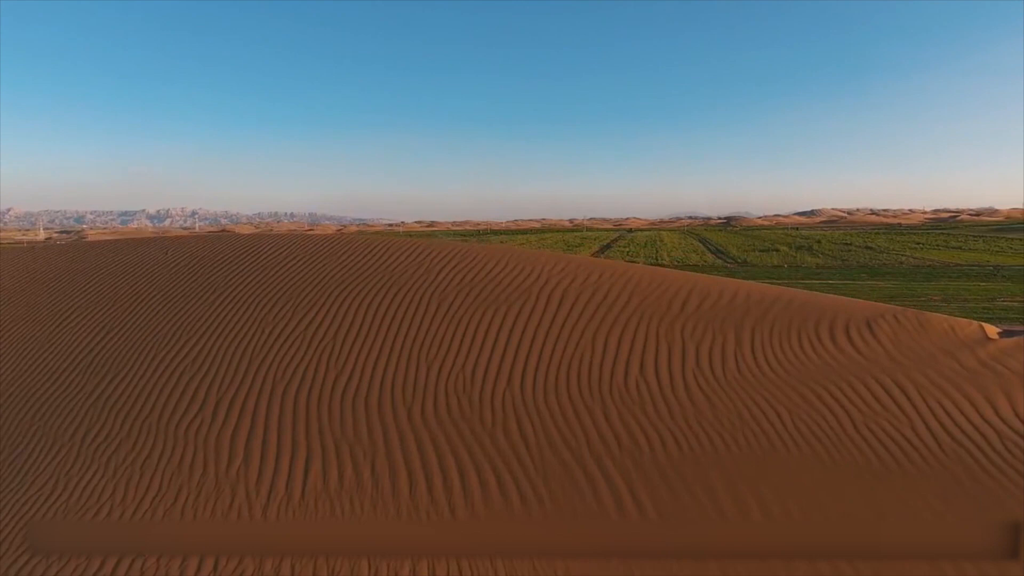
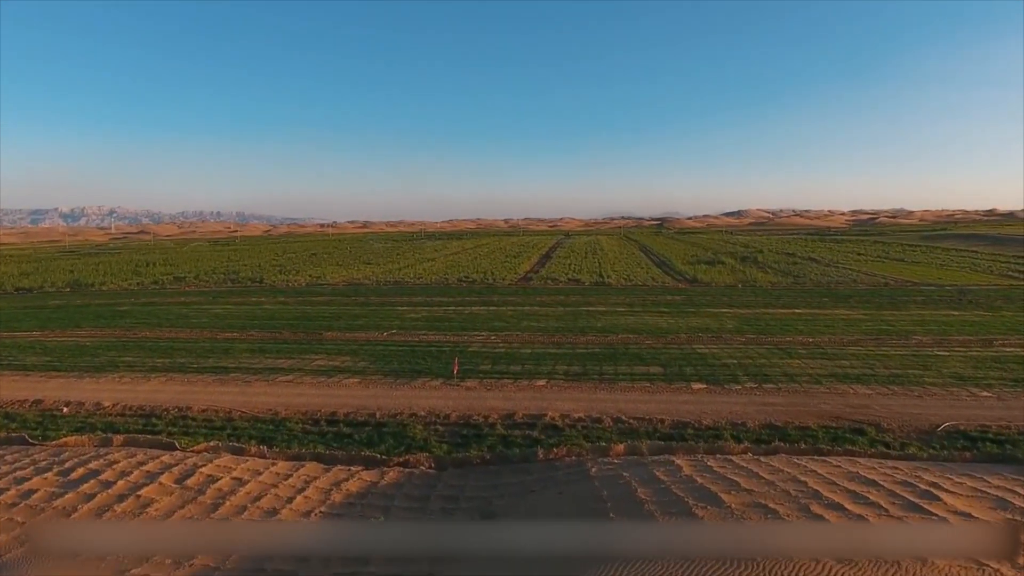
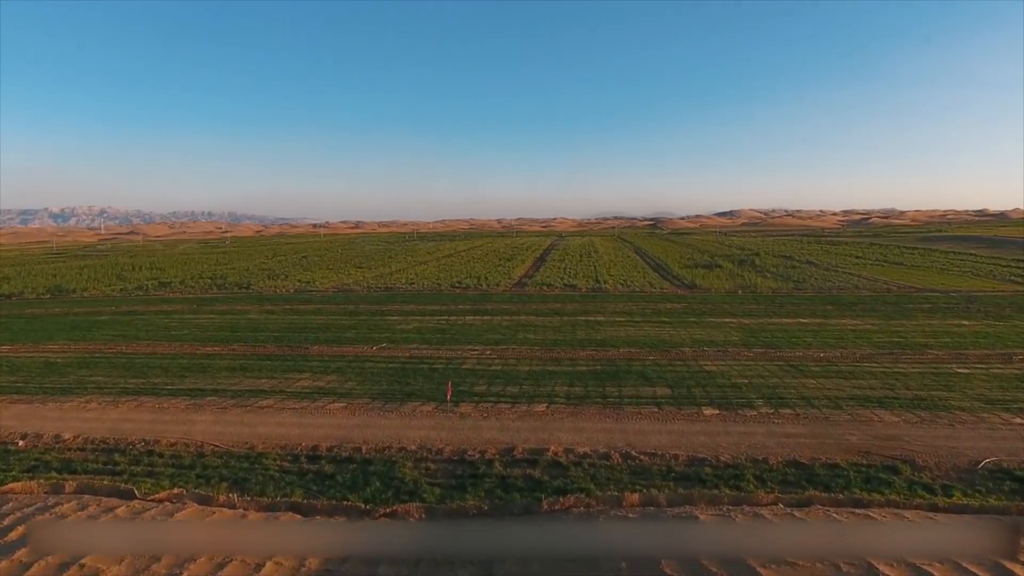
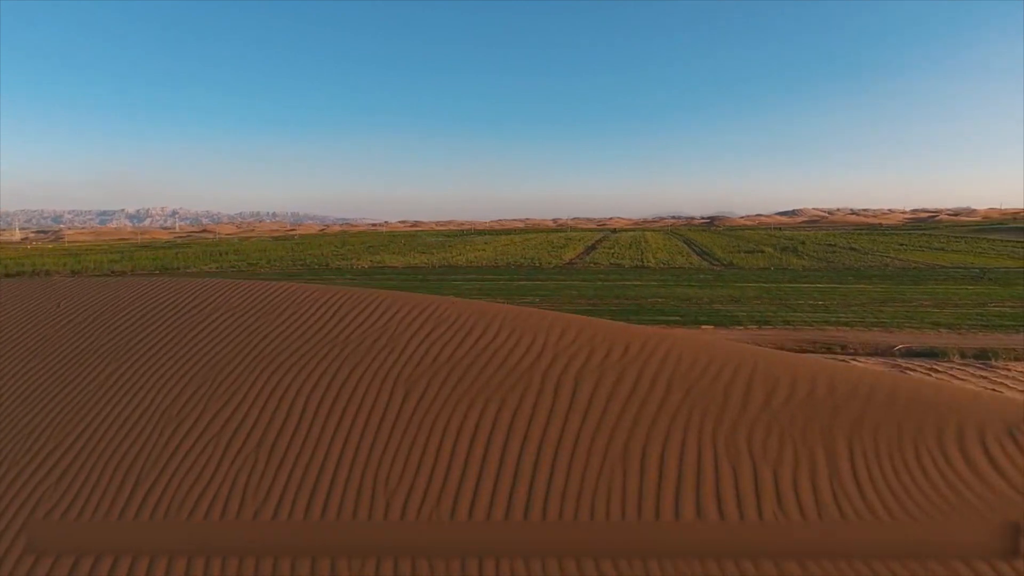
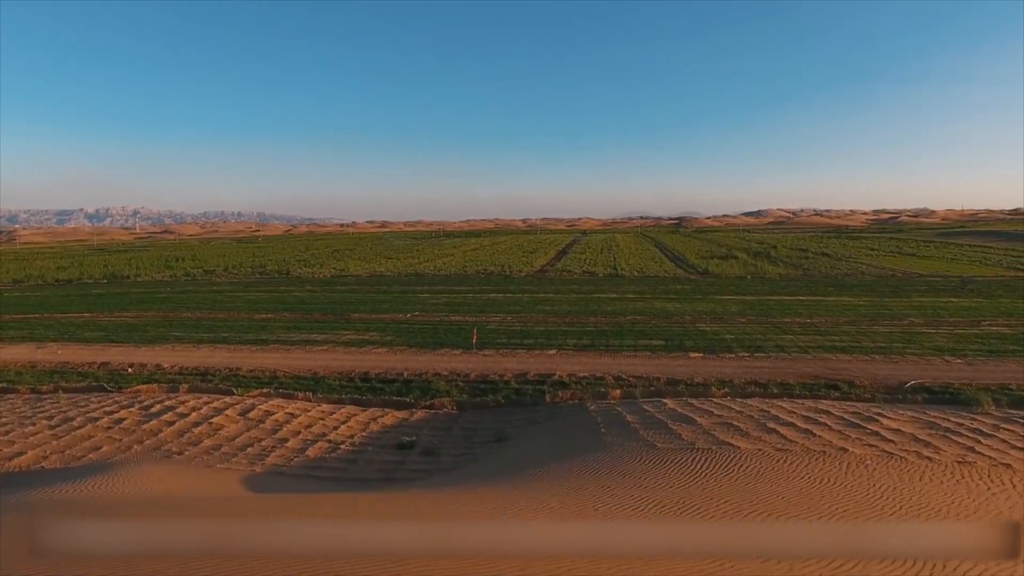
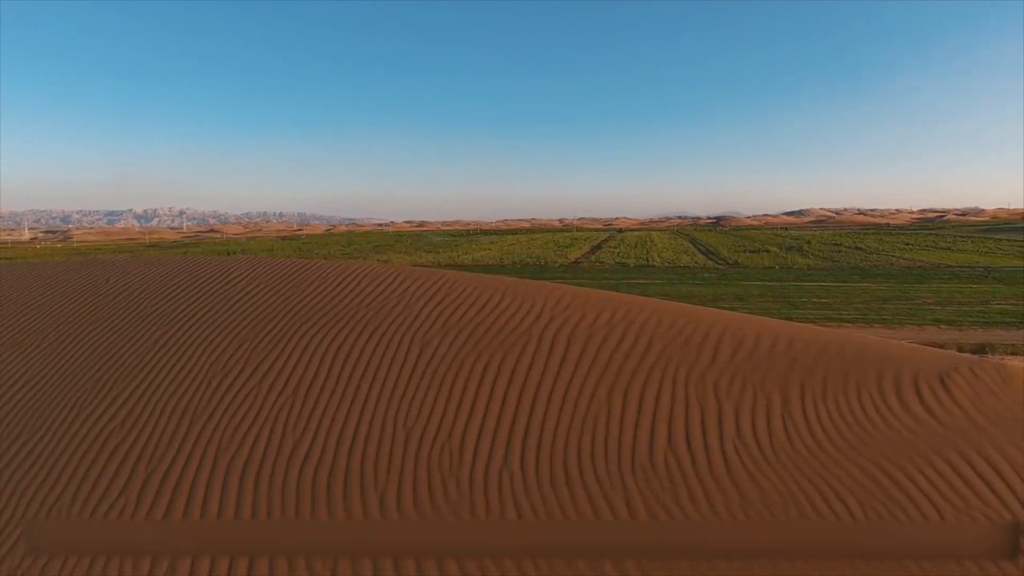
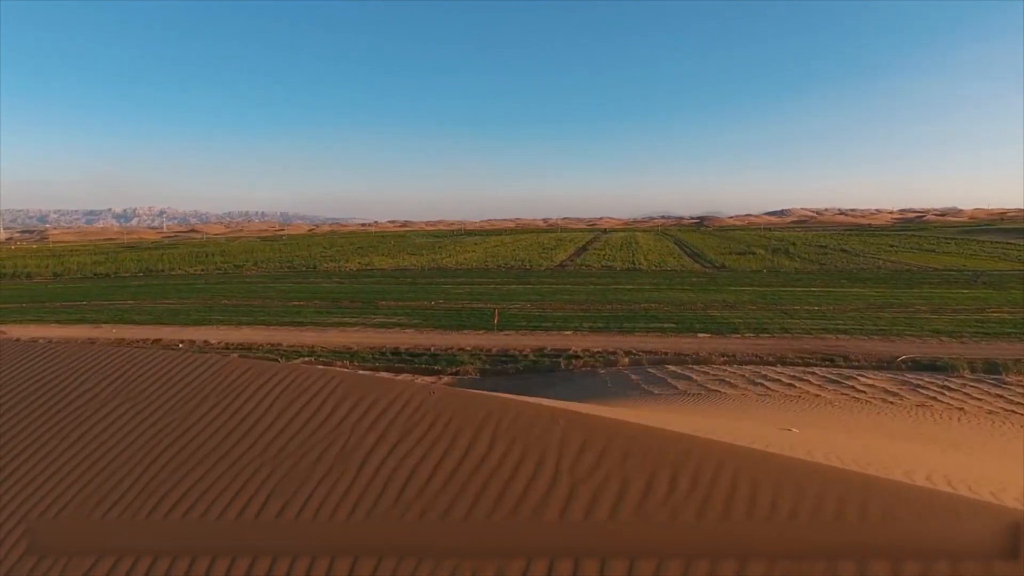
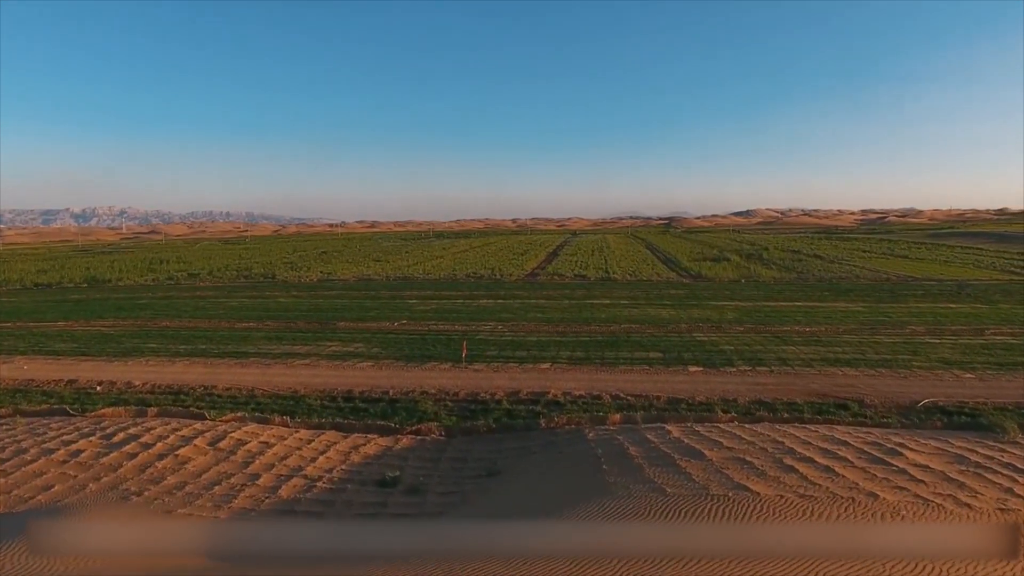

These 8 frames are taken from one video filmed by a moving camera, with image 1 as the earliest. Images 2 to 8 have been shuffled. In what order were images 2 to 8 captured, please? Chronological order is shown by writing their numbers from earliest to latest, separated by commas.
6, 4, 7, 5, 8, 2, 3
